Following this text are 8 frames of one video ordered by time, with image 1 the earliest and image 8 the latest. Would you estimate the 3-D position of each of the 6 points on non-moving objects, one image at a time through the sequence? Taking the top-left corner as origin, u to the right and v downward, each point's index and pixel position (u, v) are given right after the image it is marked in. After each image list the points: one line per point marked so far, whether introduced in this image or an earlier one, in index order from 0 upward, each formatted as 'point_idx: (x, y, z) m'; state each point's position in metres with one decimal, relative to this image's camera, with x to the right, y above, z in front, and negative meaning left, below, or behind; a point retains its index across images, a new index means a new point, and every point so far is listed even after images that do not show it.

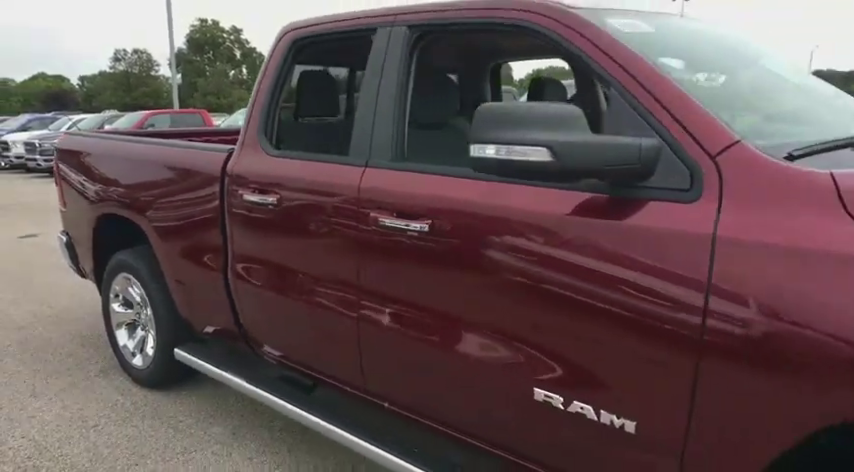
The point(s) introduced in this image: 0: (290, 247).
0: (-0.6, 0.0, +2.6) m
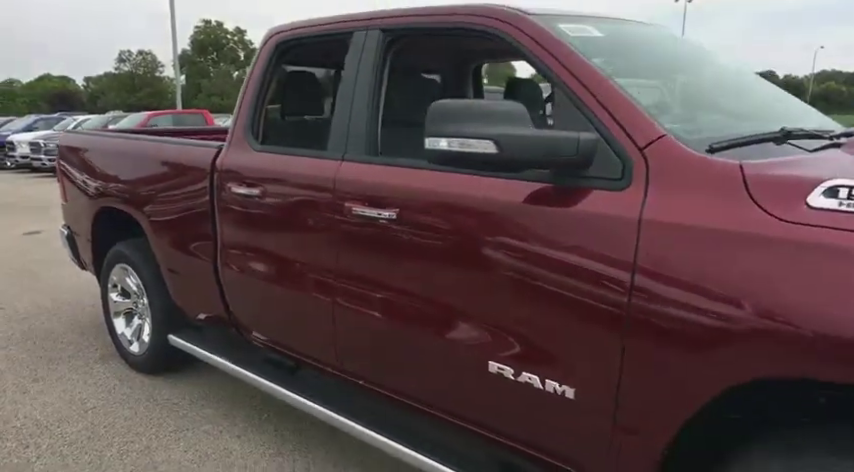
0: (-0.7, 0.0, +2.7) m
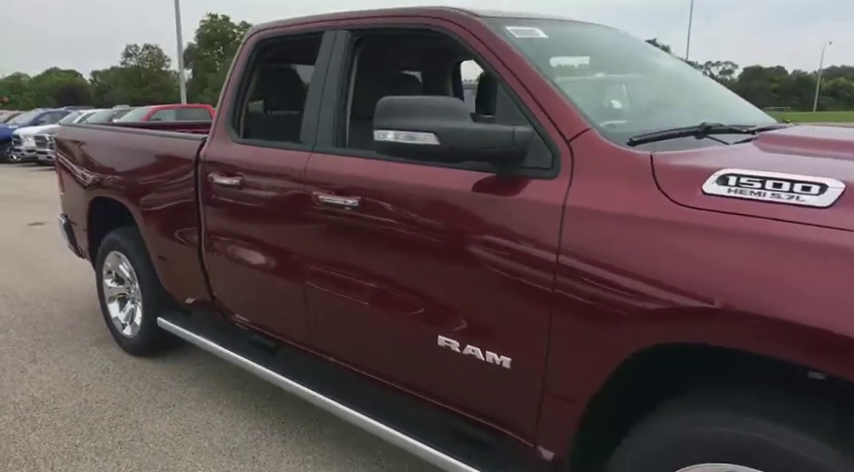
0: (-0.8, +0.1, +2.9) m
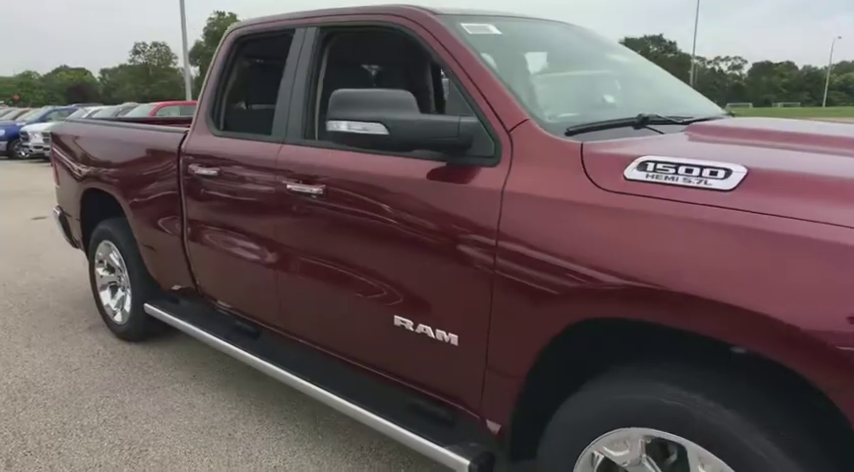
0: (-1.0, +0.1, +3.1) m
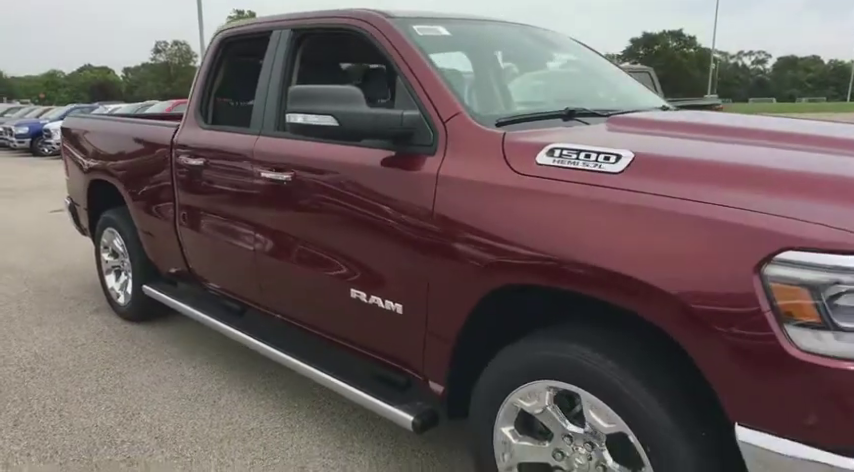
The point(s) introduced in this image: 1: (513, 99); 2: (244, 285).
0: (-1.2, +0.2, +3.3) m
1: (+0.3, +0.6, +2.5) m
2: (-1.0, -0.3, +3.4) m
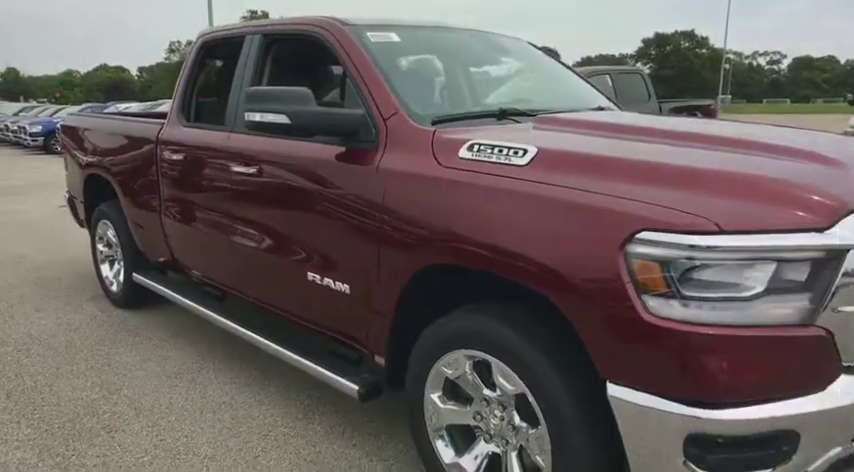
0: (-1.4, +0.3, +3.6) m
1: (+0.1, +0.6, +2.8) m
2: (-1.2, -0.2, +3.6) m
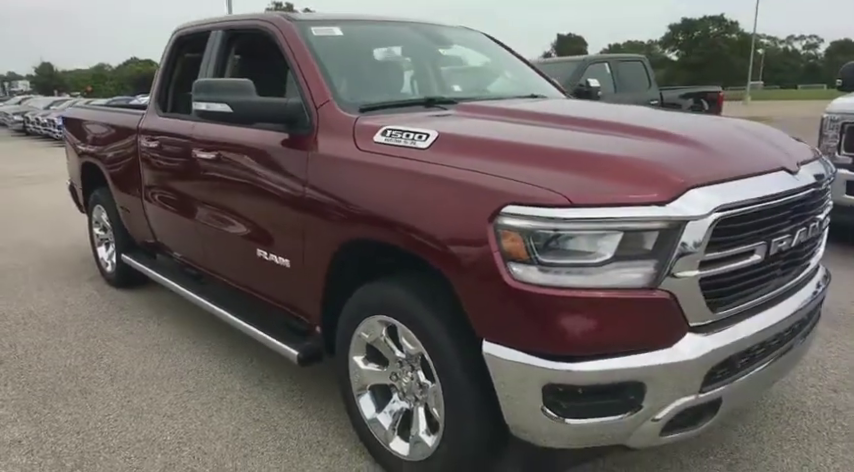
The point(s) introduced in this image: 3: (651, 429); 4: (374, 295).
0: (-1.7, +0.4, +3.9) m
1: (-0.2, +0.7, +3.0) m
2: (-1.5, -0.1, +3.9) m
3: (+0.7, -0.6, +2.0) m
4: (-0.2, -0.2, +2.4) m
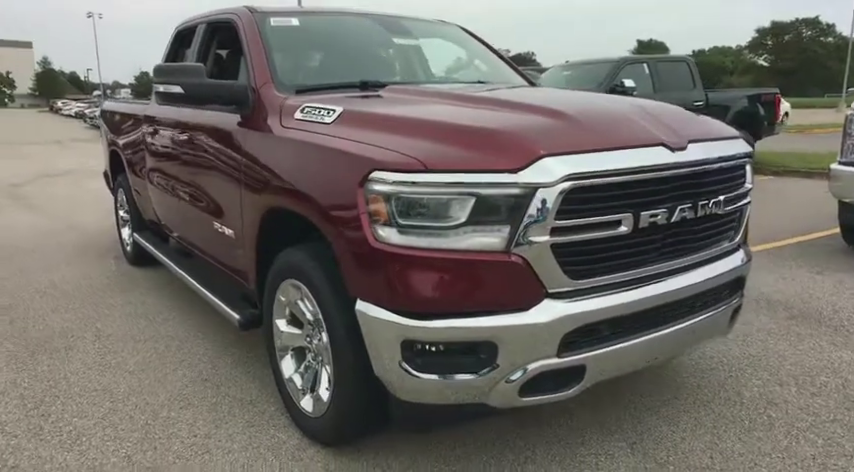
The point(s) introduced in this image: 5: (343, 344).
0: (-1.8, +0.5, +4.2) m
1: (-0.5, +0.8, +3.2) m
2: (-1.7, 0.0, +4.3) m
3: (+0.3, -0.5, +2.1) m
4: (-0.6, -0.1, +2.6) m
5: (-0.3, -0.4, +2.2) m
